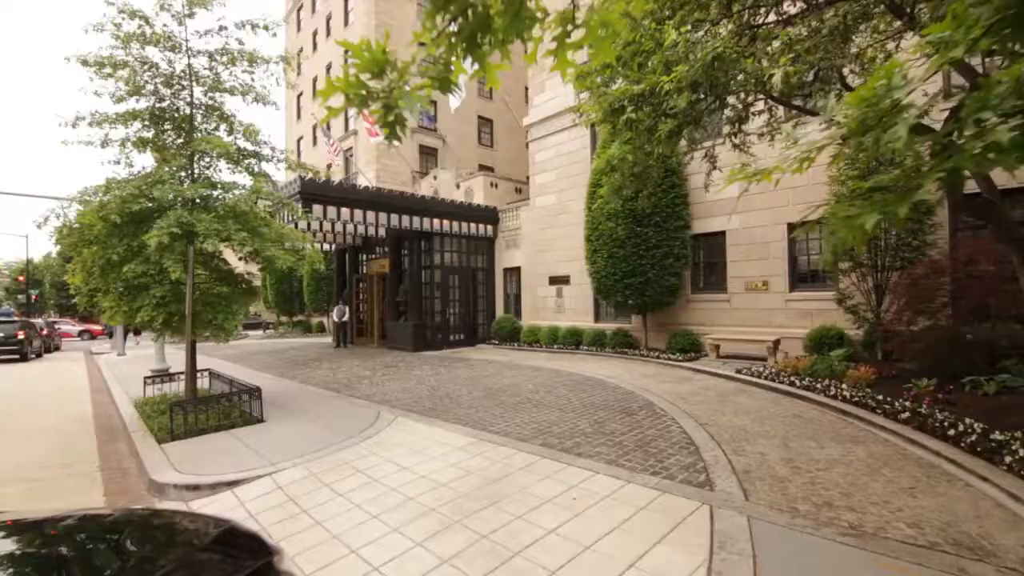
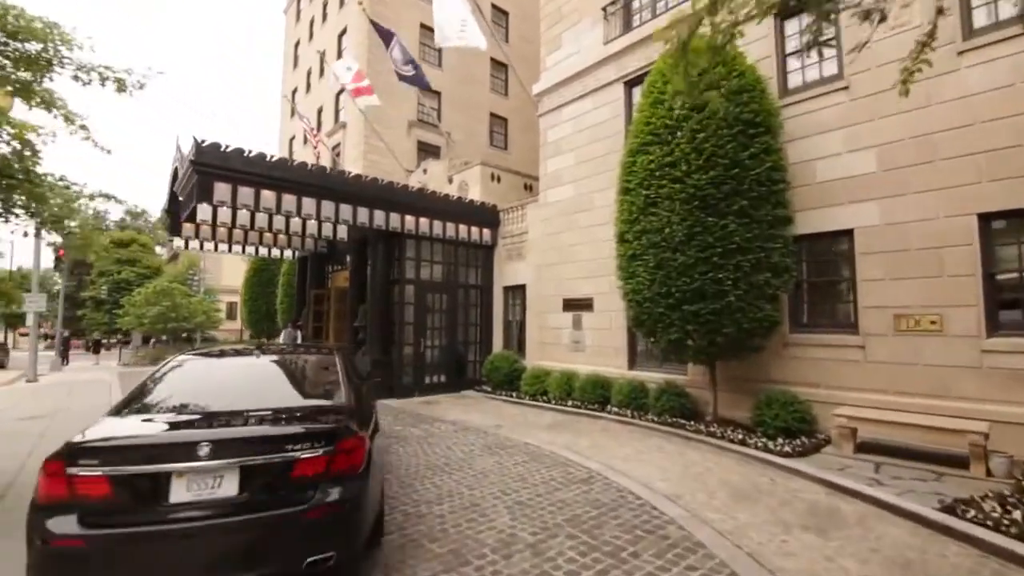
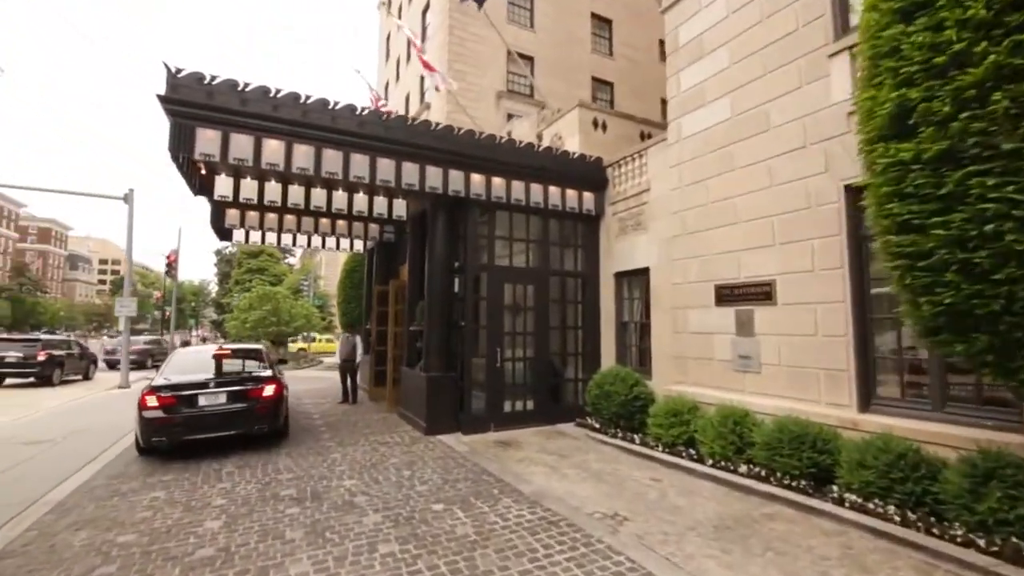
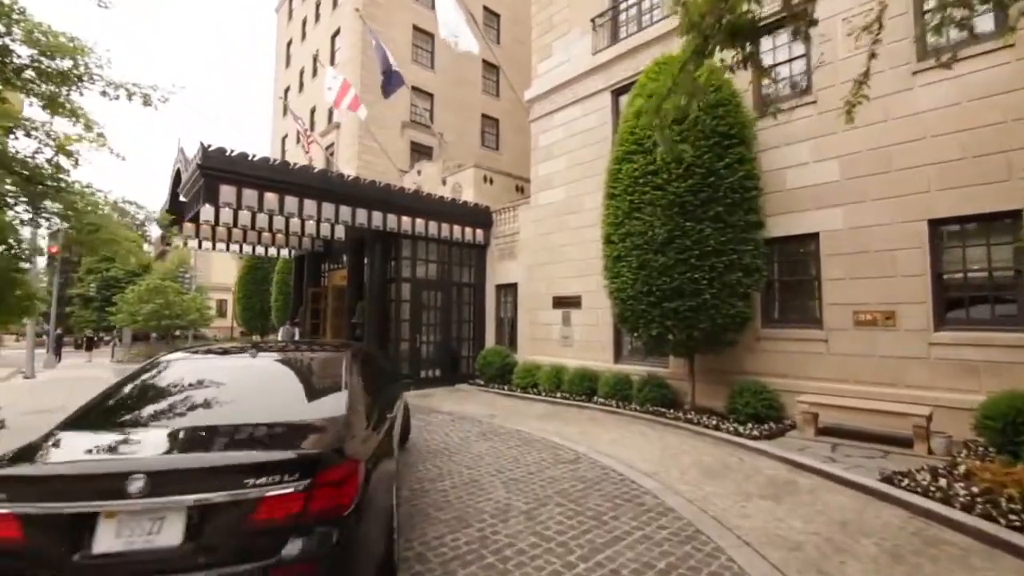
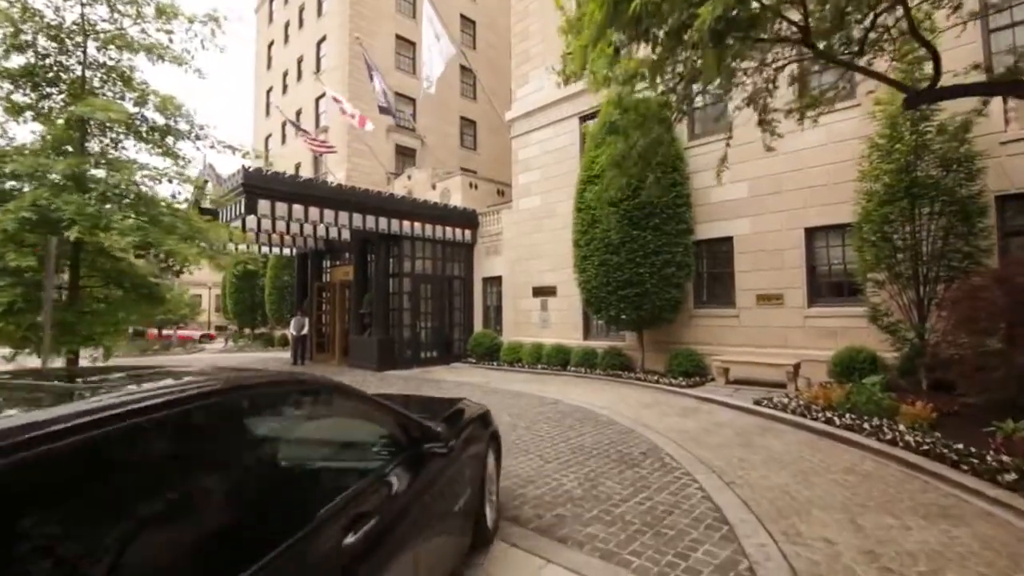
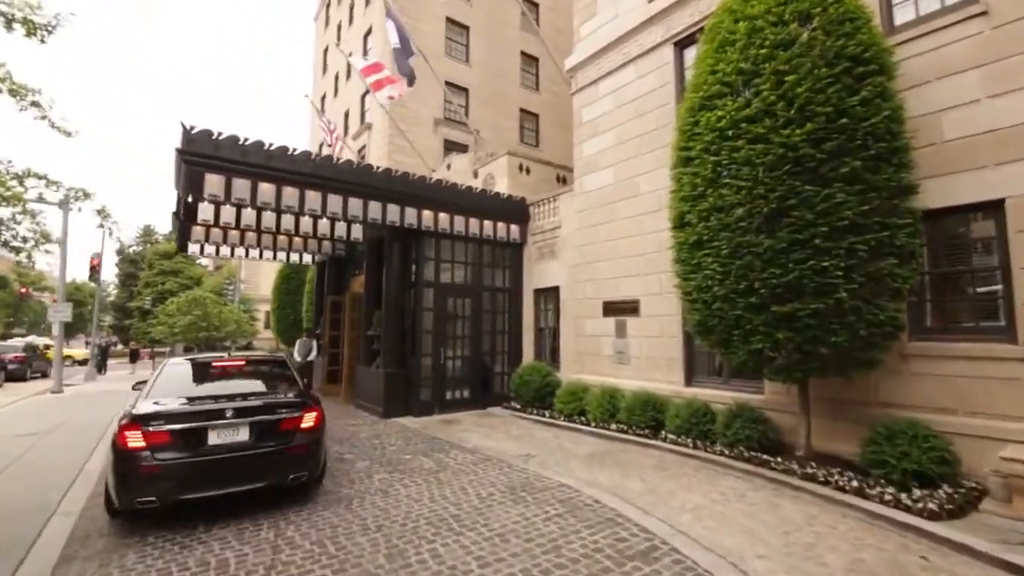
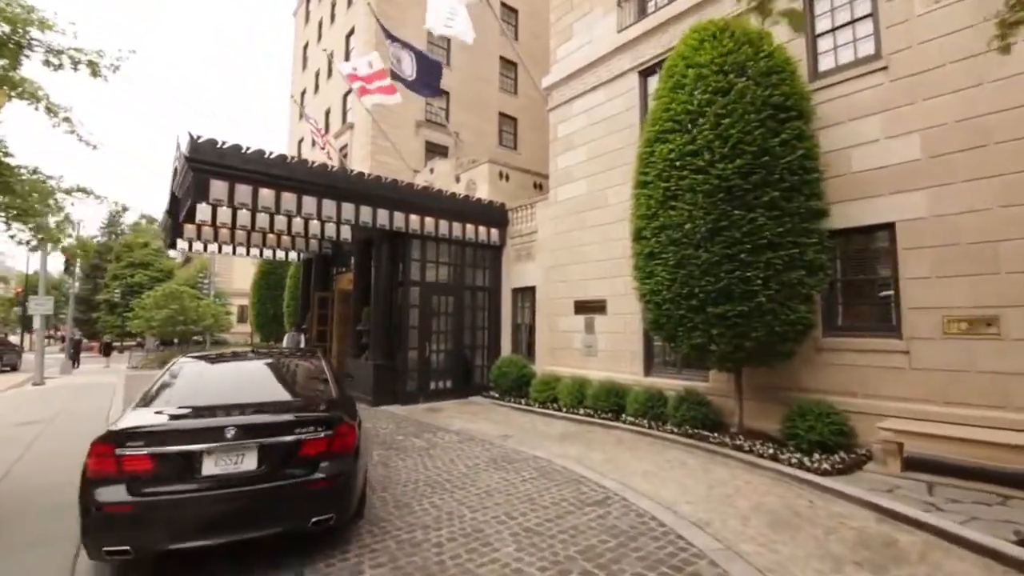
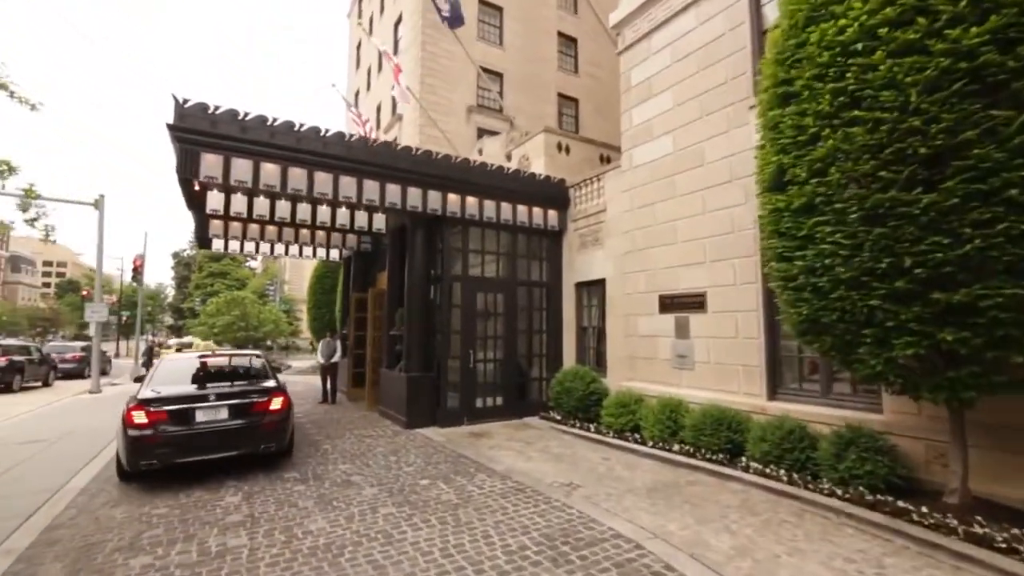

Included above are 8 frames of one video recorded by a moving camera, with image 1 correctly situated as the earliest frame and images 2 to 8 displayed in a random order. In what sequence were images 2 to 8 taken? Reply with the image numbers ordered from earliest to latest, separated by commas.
5, 4, 2, 7, 6, 8, 3
